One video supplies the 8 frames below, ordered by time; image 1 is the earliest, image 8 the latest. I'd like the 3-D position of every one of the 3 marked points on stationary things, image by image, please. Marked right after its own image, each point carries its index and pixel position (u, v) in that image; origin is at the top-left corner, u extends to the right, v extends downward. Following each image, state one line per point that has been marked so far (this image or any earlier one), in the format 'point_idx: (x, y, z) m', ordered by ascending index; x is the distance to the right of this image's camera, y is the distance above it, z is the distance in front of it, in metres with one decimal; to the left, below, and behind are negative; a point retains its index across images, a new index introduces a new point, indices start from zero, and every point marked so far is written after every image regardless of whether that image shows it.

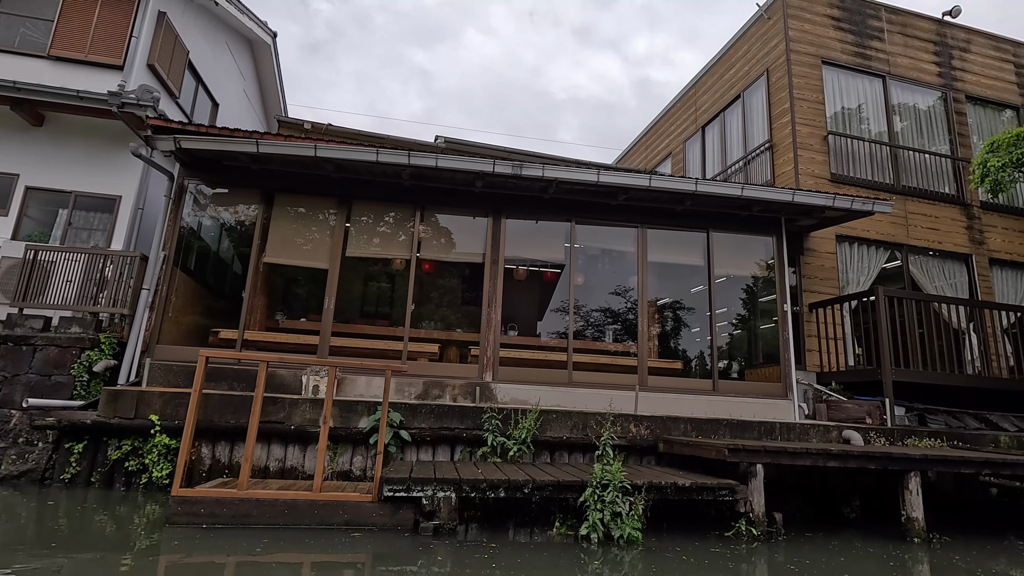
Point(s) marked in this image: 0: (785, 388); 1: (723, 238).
0: (+2.8, -1.0, +5.5) m
1: (+2.3, +0.5, +5.8) m
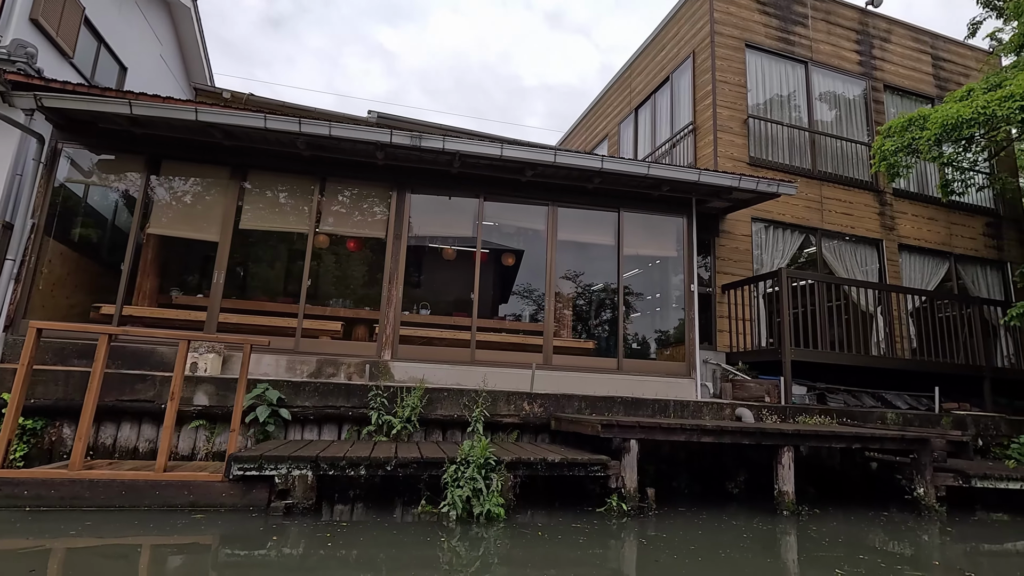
0: (+1.8, -0.8, +5.6) m
1: (+1.3, +0.8, +5.8) m
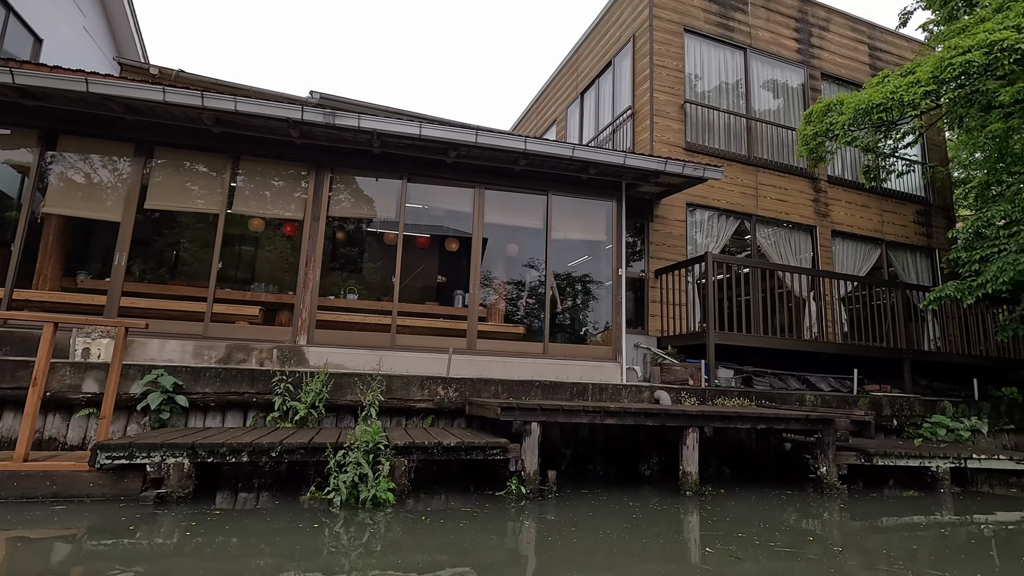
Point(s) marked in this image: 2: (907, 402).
0: (+1.1, -0.7, +5.6) m
1: (+0.5, +0.9, +5.8) m
2: (+4.2, -1.2, +5.7) m
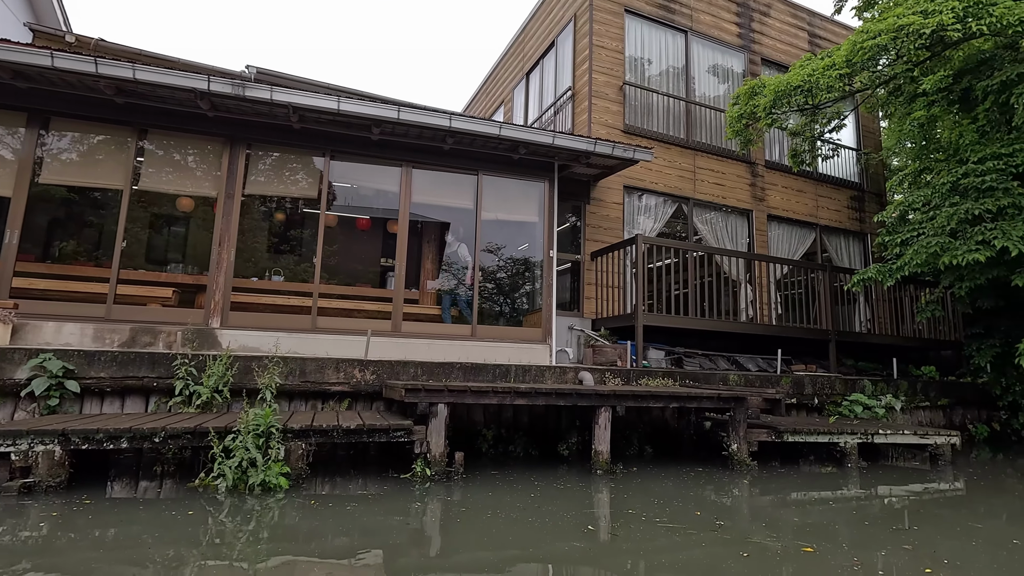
0: (+0.3, -0.5, +5.5) m
1: (-0.2, +1.1, +5.7) m
2: (+3.4, -1.0, +5.9) m
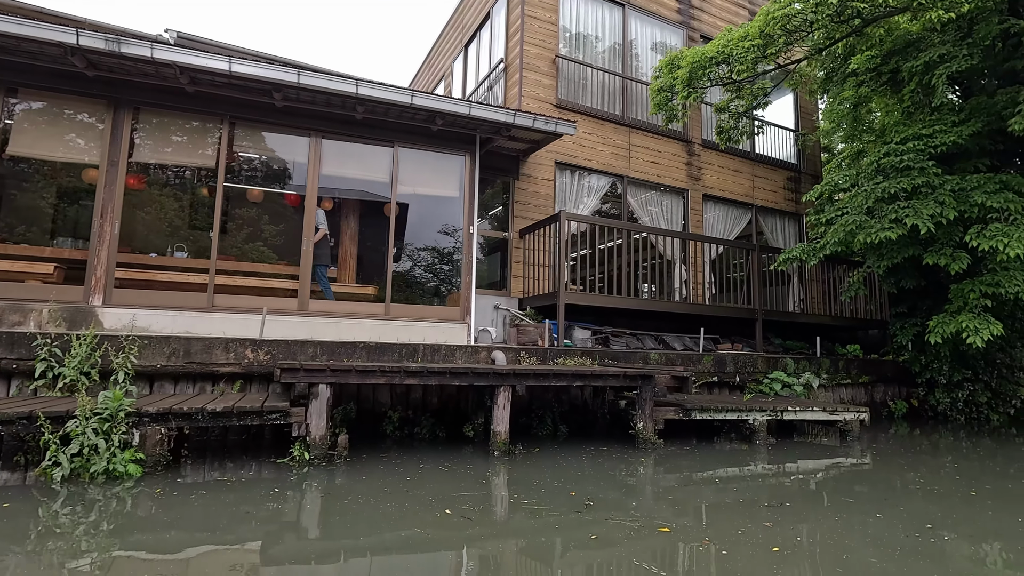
0: (-0.5, -0.2, +5.4) m
1: (-1.0, +1.3, +5.4) m
2: (+2.6, -0.8, +5.9) m
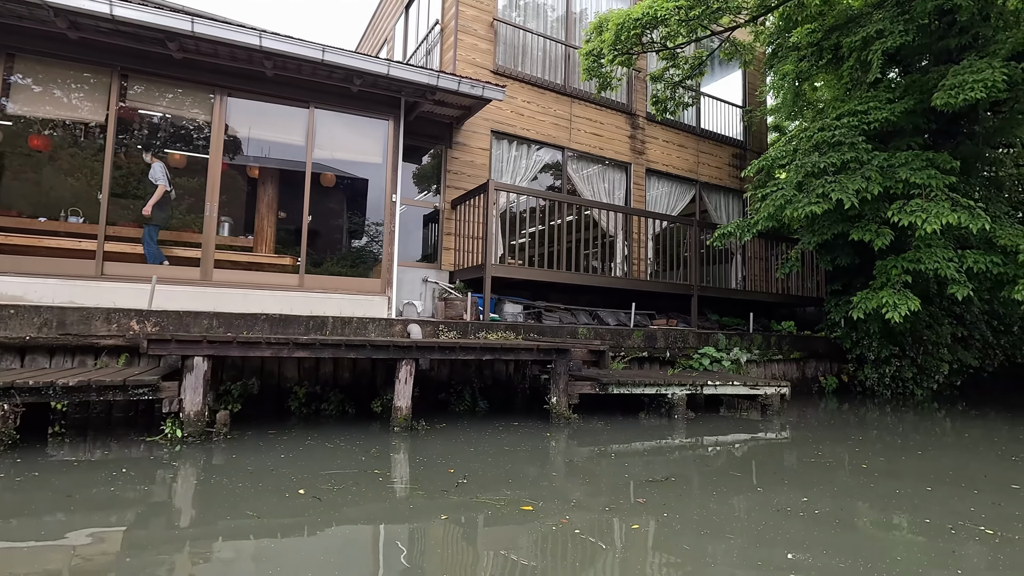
0: (-1.2, 0.0, +5.1) m
1: (-1.7, +1.6, +5.1) m
2: (+1.8, -0.5, +5.9) m
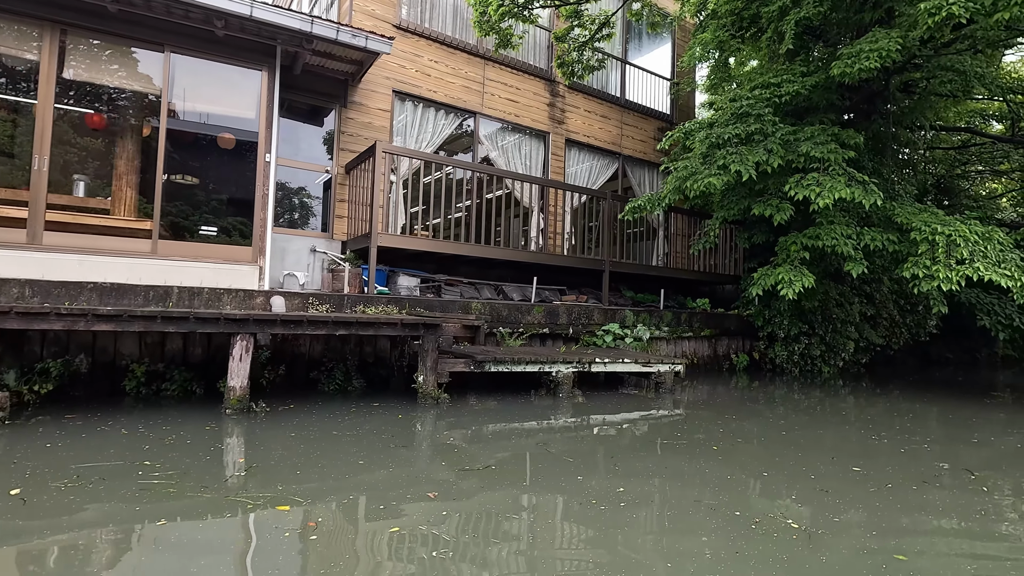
0: (-2.2, +0.3, +4.7) m
1: (-2.7, +1.9, +4.5) m
2: (+0.8, -0.2, +5.7) m
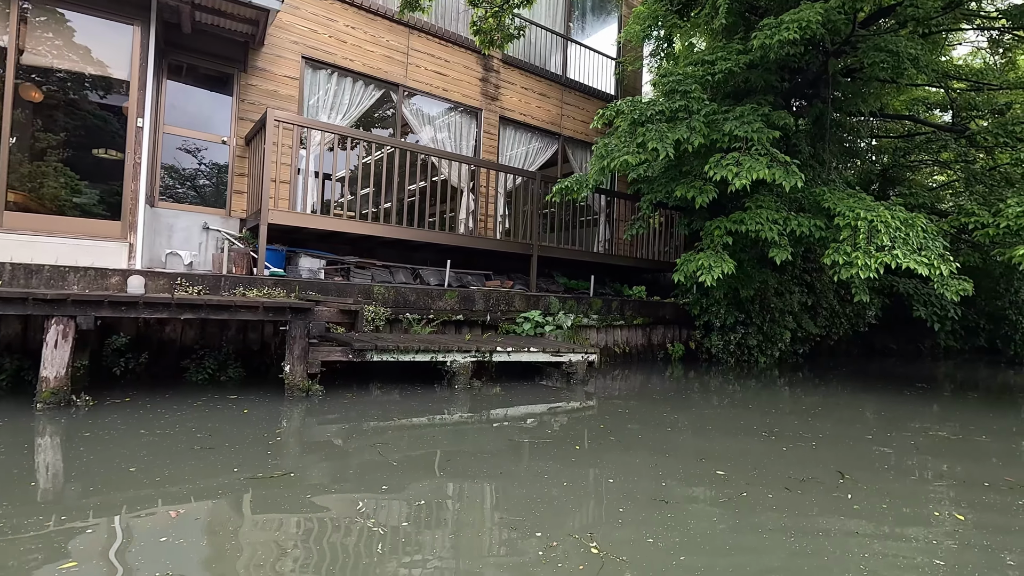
0: (-3.0, +0.5, +4.2) m
1: (-3.5, +2.1, +4.0) m
2: (-0.1, -0.1, +5.4) m
